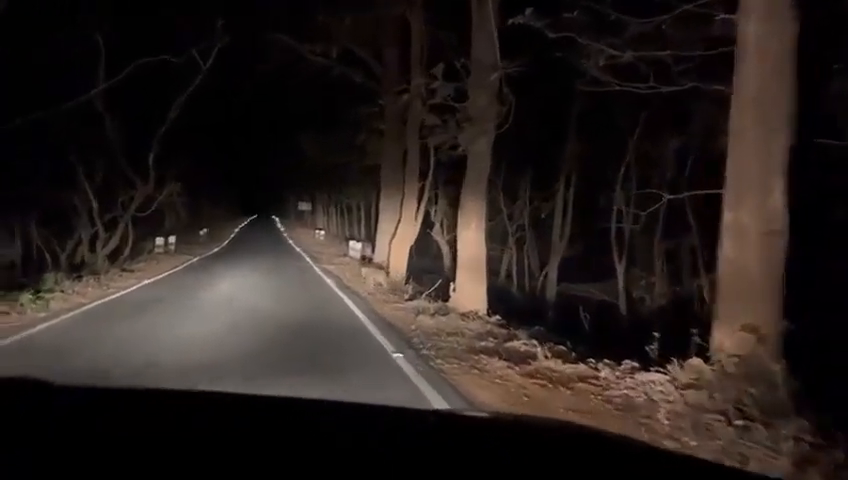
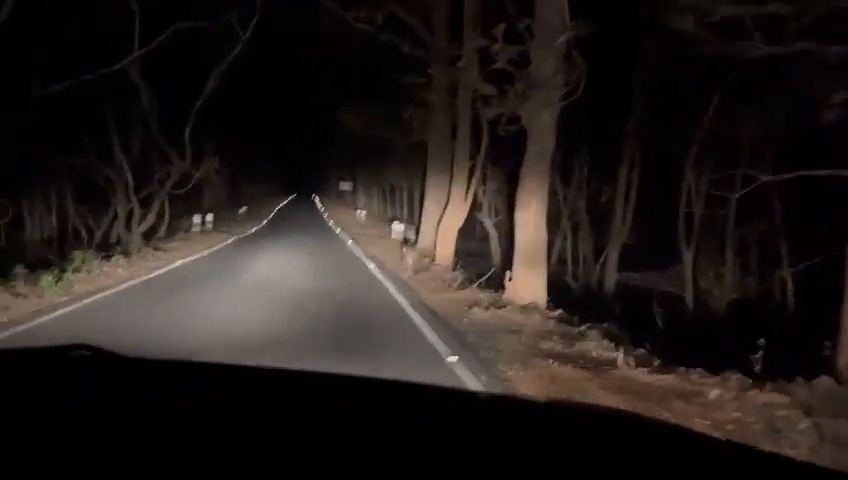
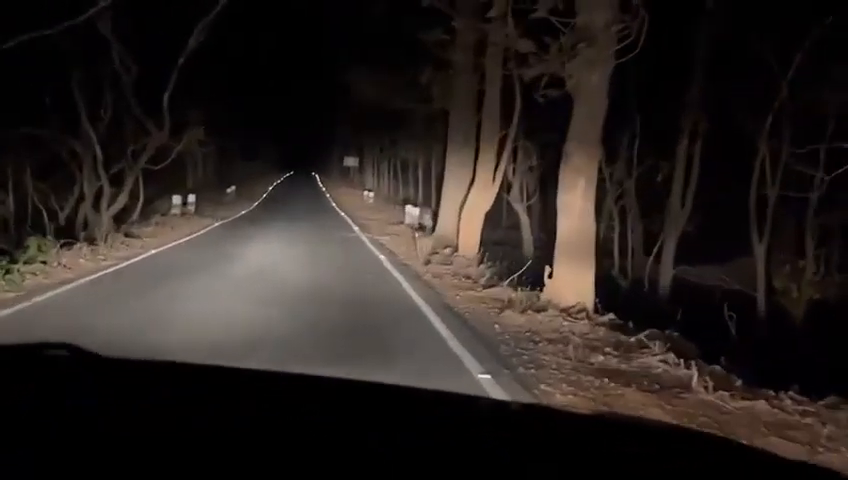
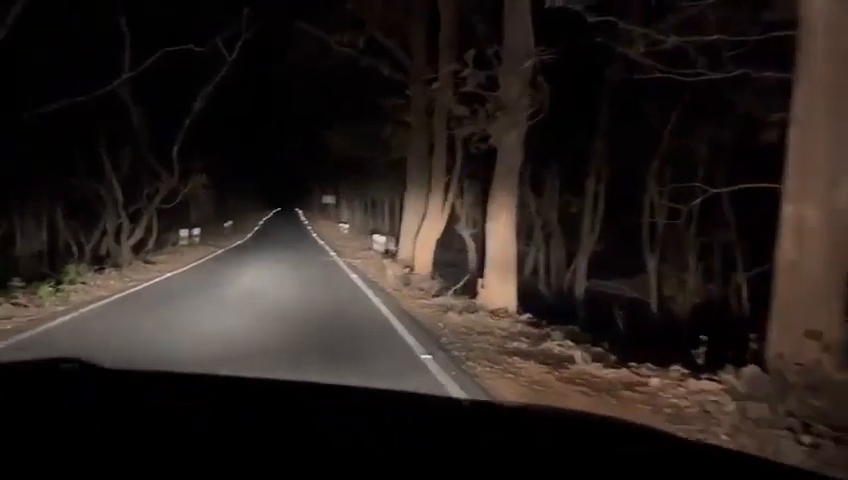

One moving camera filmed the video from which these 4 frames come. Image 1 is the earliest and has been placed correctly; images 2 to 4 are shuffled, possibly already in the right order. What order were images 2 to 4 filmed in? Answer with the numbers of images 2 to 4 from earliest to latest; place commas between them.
4, 2, 3
